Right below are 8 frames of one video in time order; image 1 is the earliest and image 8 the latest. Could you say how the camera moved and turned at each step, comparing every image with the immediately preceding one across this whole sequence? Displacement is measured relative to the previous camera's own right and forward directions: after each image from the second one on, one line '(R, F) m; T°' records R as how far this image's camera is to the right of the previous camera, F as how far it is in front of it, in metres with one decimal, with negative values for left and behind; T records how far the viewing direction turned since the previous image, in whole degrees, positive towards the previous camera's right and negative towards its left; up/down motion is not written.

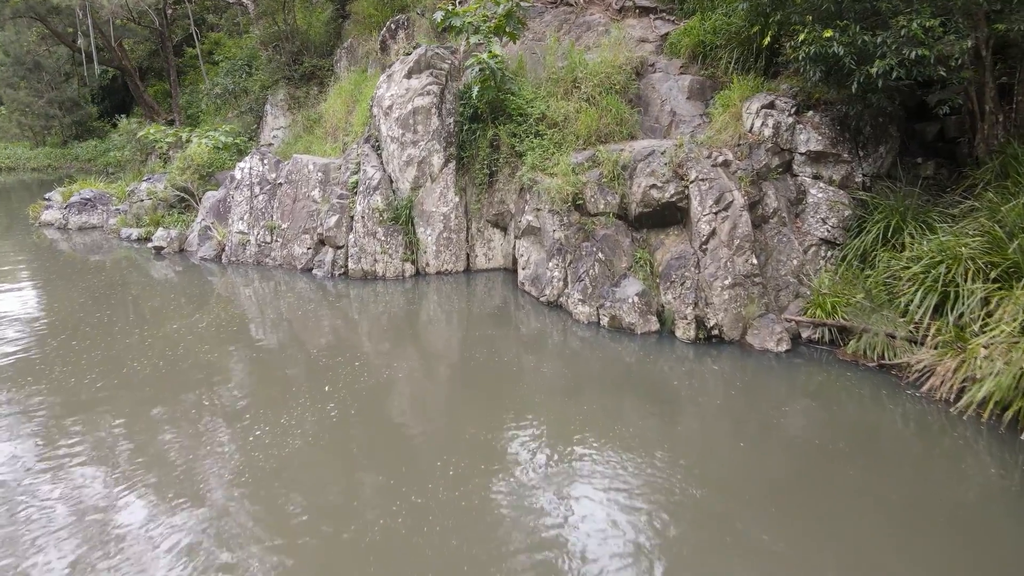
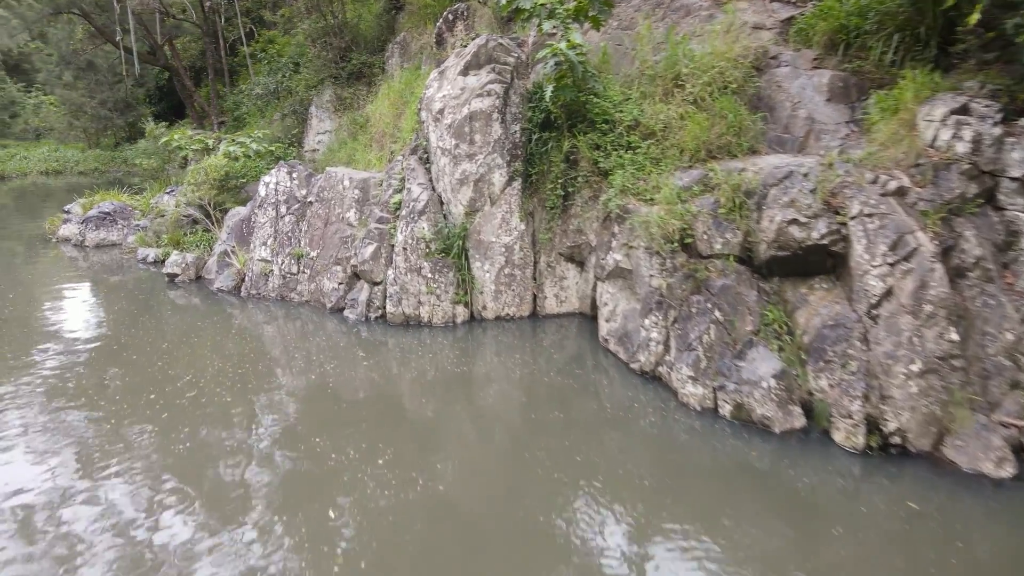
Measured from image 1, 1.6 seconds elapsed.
(-0.2, +1.7) m; -5°
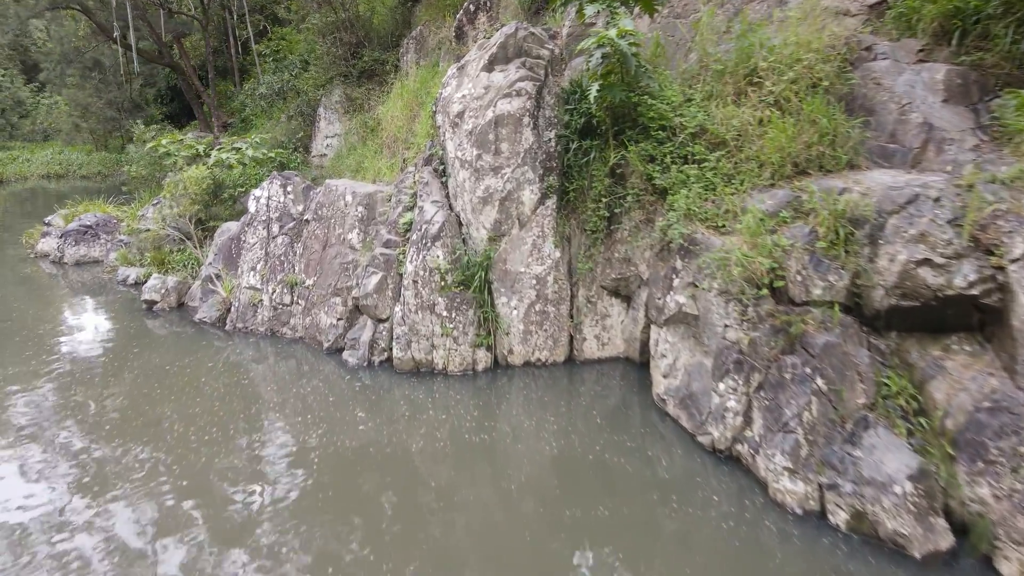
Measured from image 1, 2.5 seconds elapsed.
(-0.1, +1.2) m; -1°
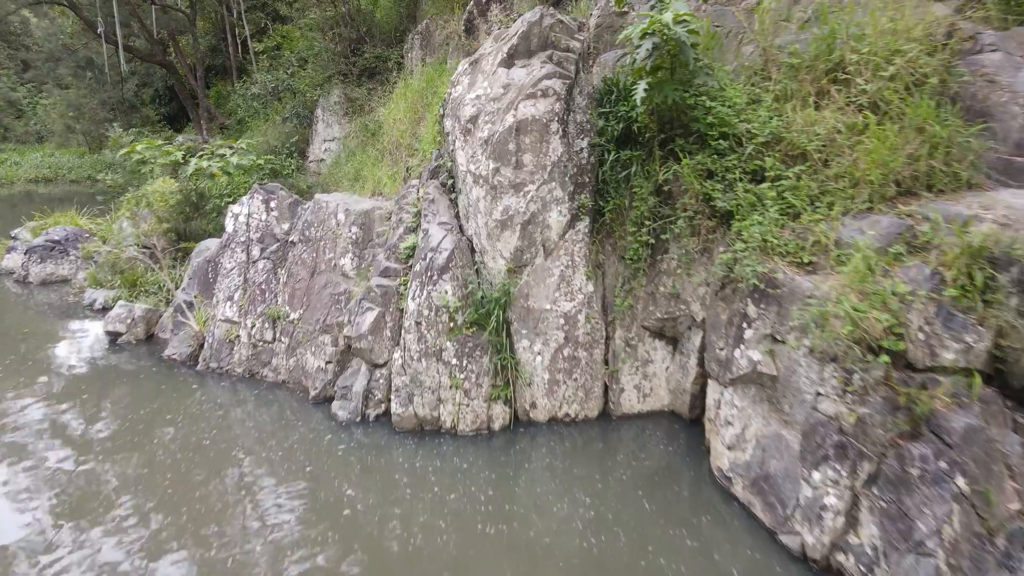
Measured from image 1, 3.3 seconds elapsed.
(-0.1, +1.0) m; 0°
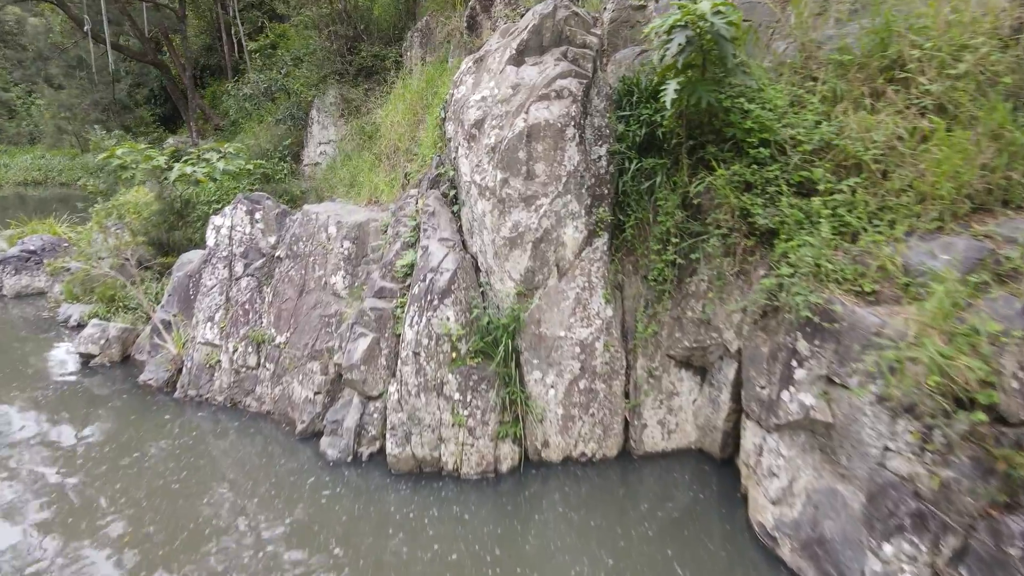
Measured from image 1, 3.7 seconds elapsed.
(-0.1, +0.5) m; 0°
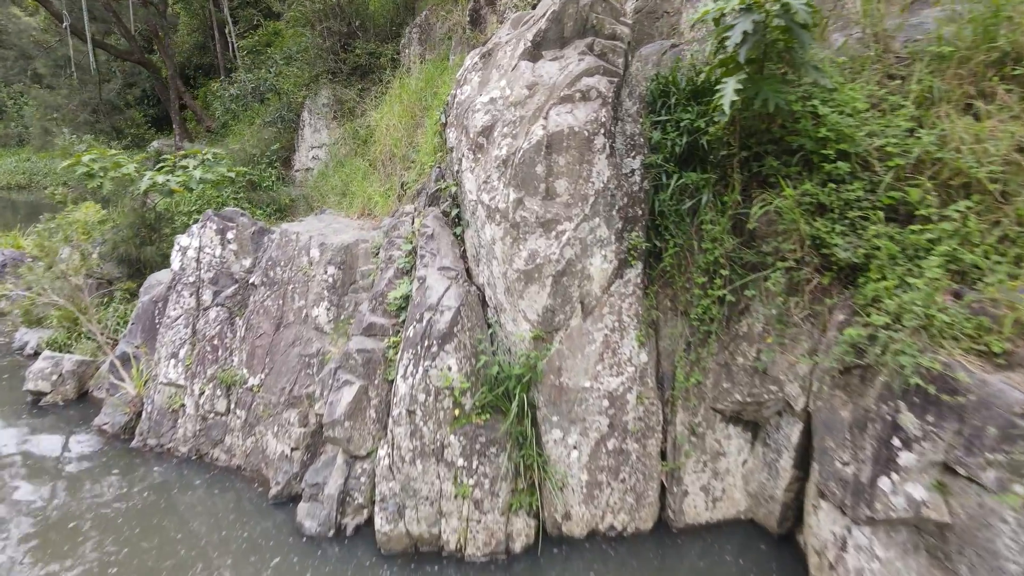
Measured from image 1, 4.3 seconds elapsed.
(-0.1, +0.7) m; 0°
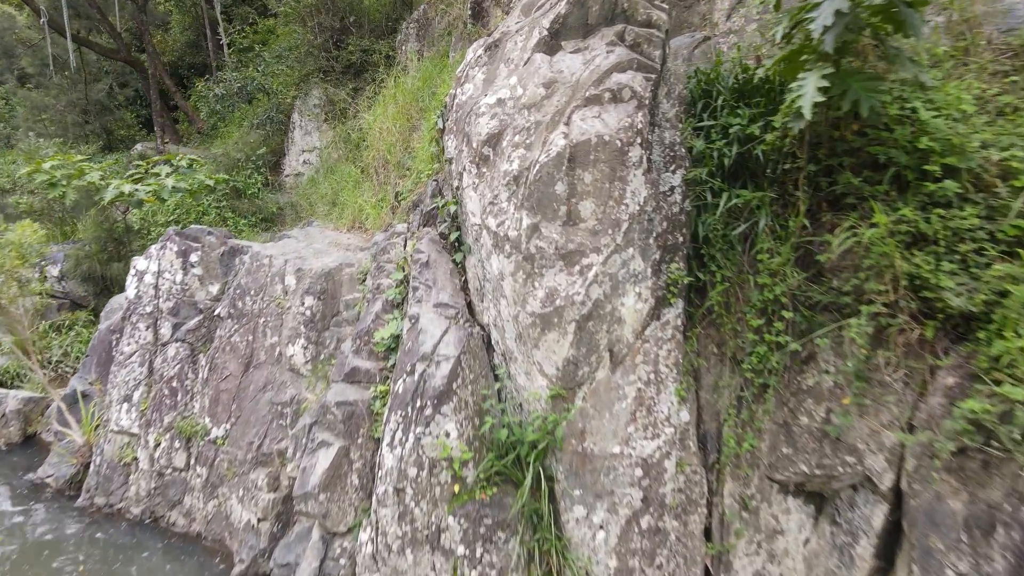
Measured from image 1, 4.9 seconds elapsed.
(0.0, +0.6) m; 0°
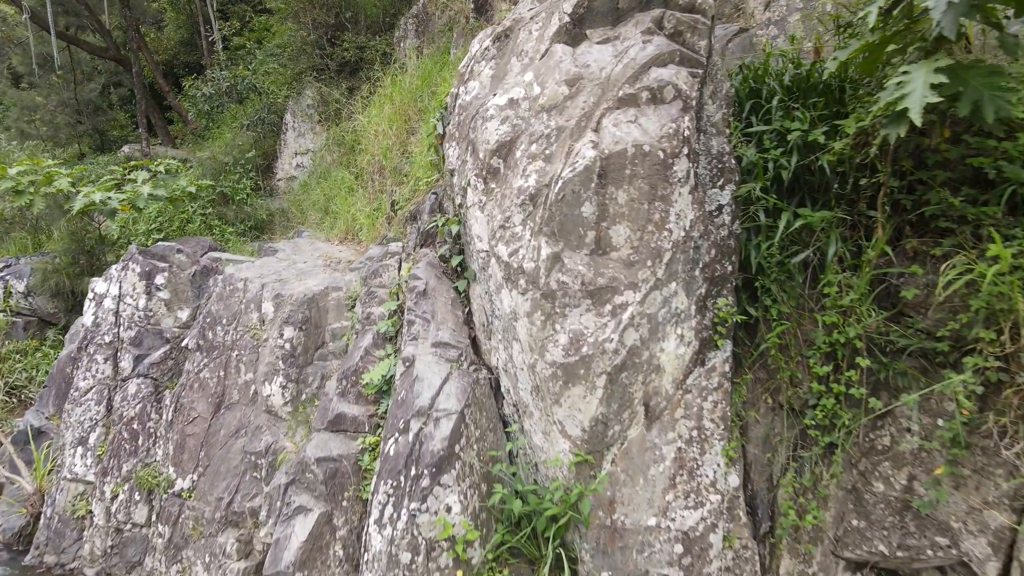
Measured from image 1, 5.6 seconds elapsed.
(0.0, +0.5) m; 0°
